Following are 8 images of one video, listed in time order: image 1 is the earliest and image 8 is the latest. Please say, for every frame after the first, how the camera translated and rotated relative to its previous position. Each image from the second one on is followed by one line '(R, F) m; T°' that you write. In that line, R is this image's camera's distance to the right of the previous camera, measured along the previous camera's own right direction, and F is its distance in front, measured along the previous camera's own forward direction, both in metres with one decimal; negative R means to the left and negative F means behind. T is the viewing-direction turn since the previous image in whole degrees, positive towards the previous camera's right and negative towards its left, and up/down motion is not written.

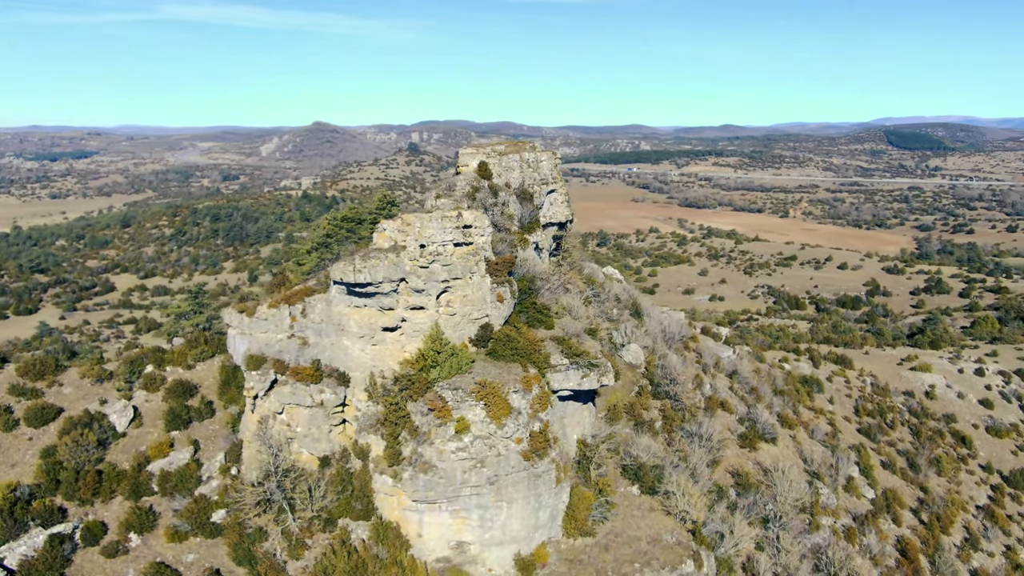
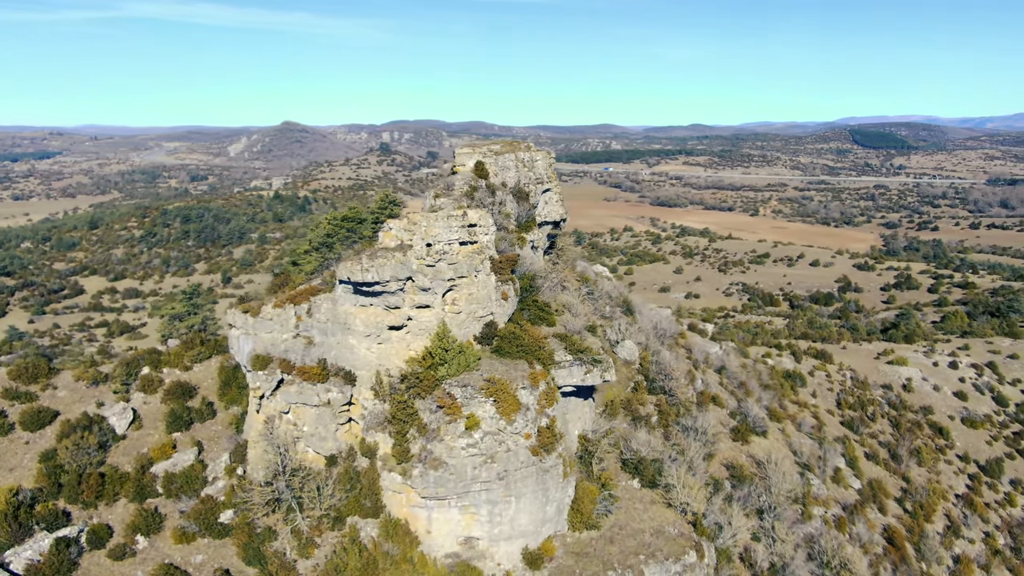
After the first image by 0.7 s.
(-1.0, -0.3) m; +2°
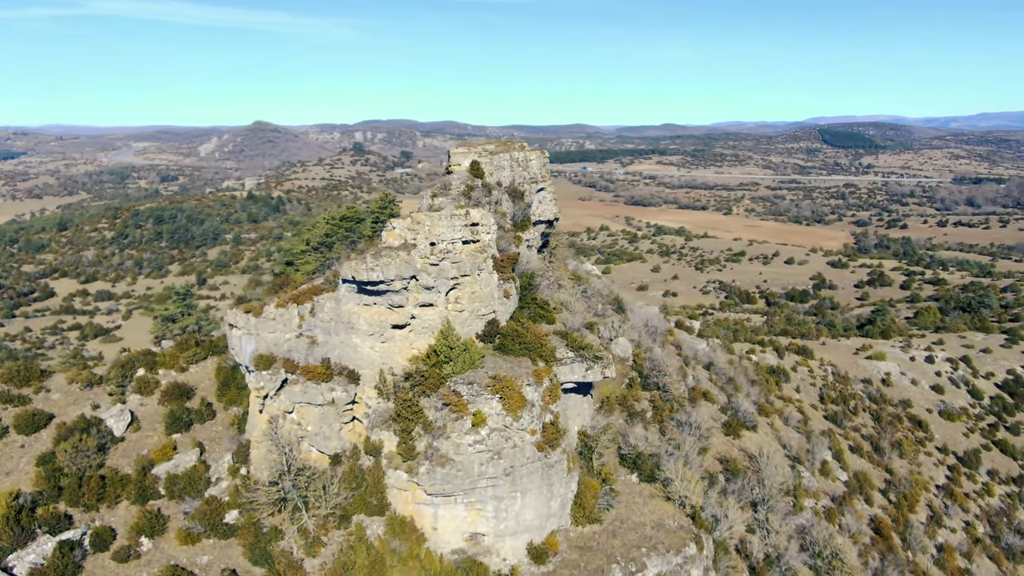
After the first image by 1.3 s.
(-0.9, -0.2) m; +2°
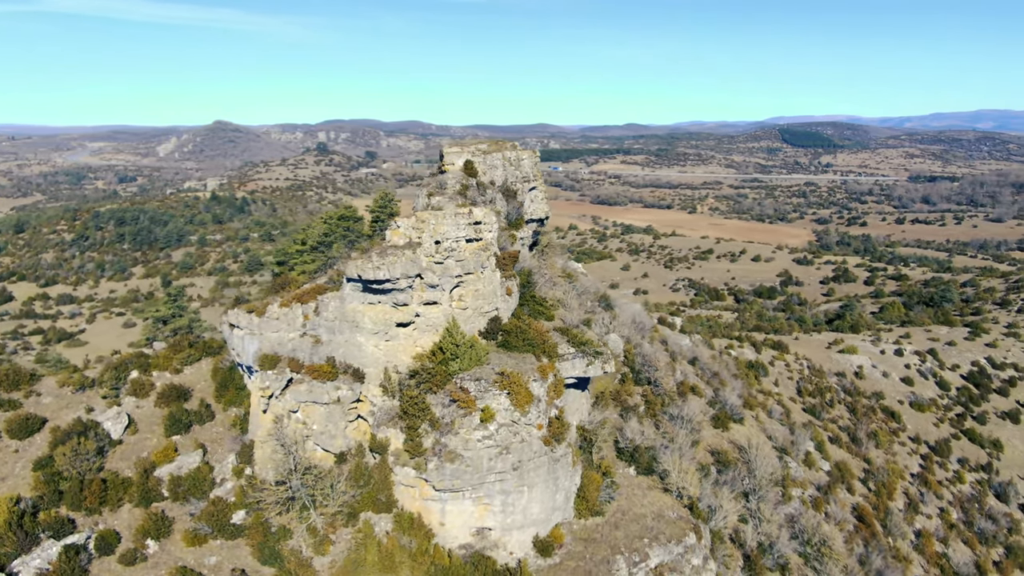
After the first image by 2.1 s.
(-1.2, -0.3) m; +3°
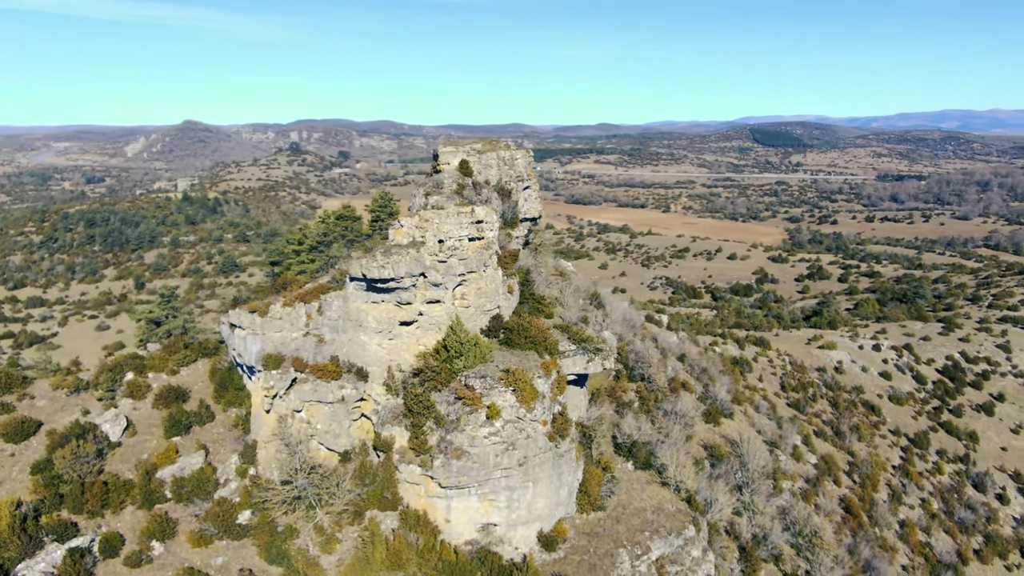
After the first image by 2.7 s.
(-0.9, -0.2) m; +2°
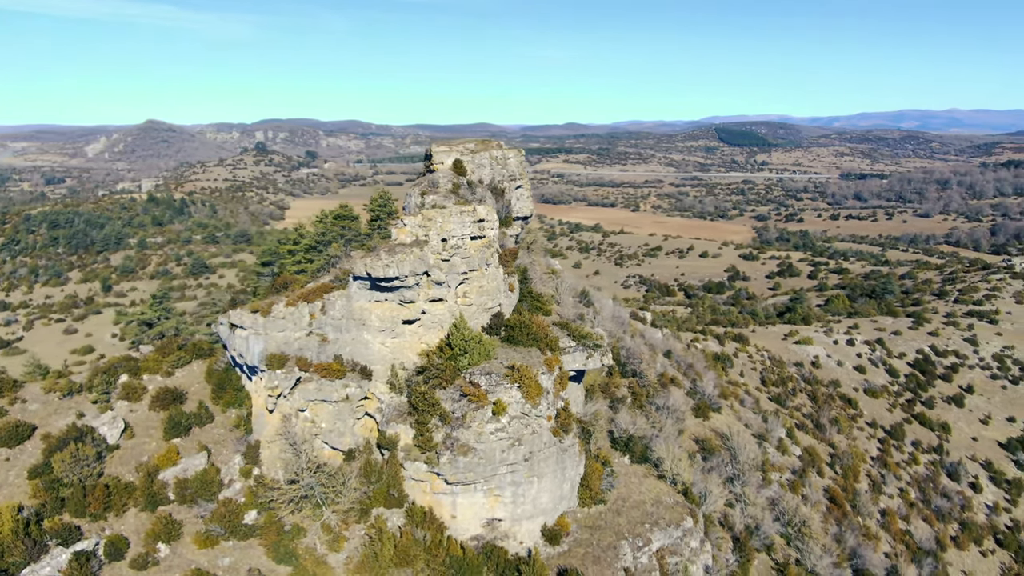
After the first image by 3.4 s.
(-1.1, -0.3) m; +2°
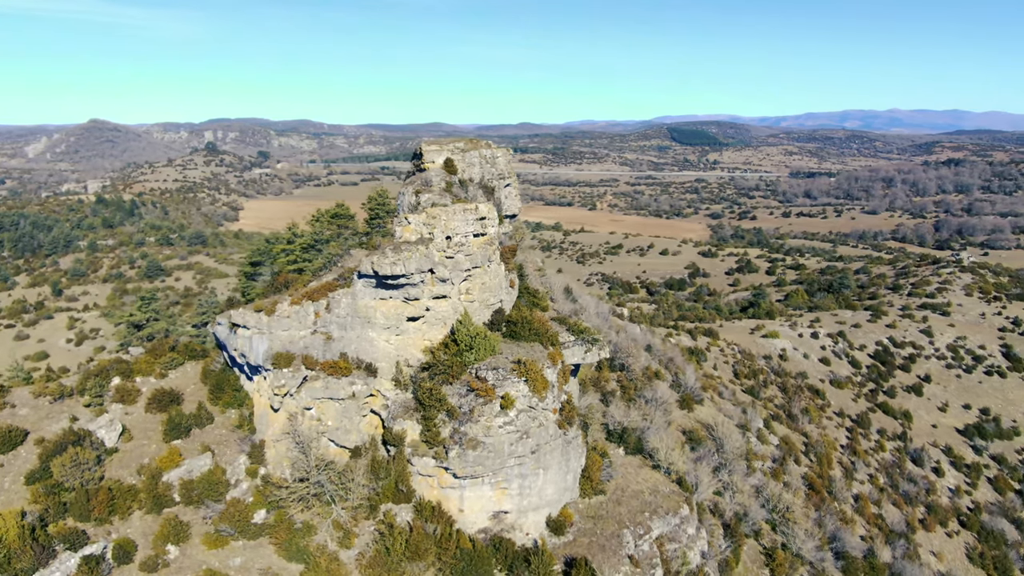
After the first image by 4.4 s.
(-1.5, -0.4) m; +3°
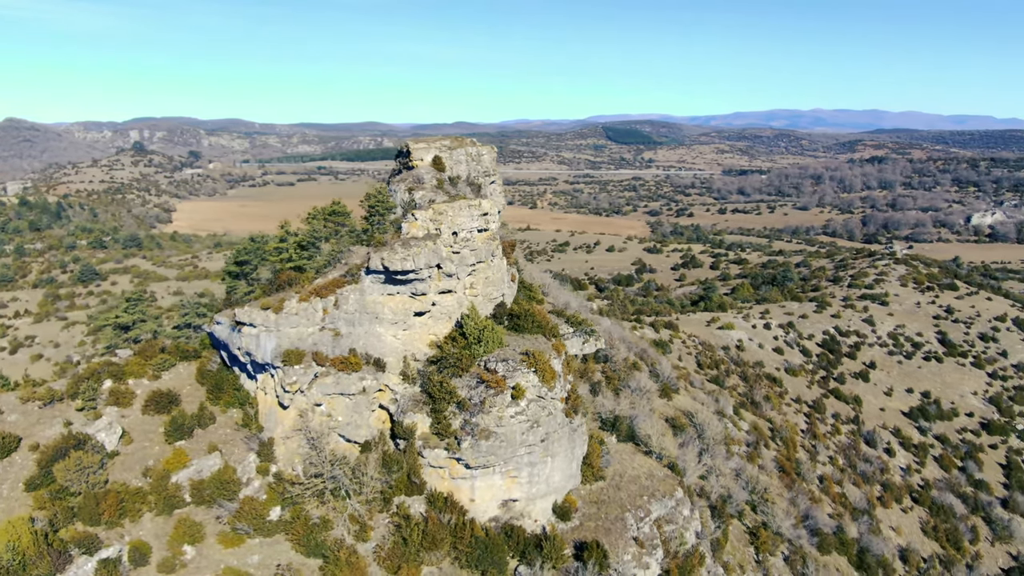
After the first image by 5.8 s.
(-2.2, -0.5) m; +5°
